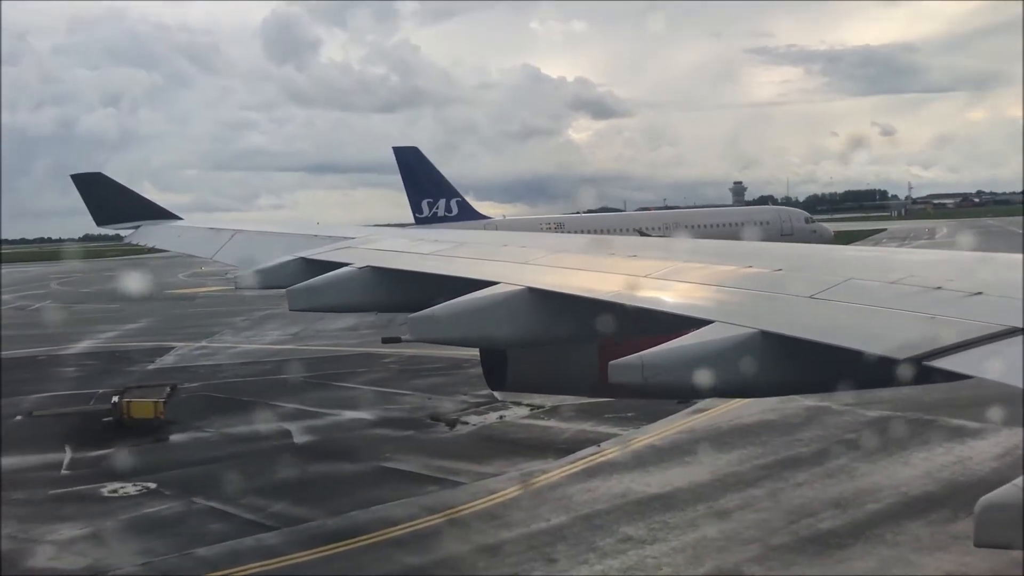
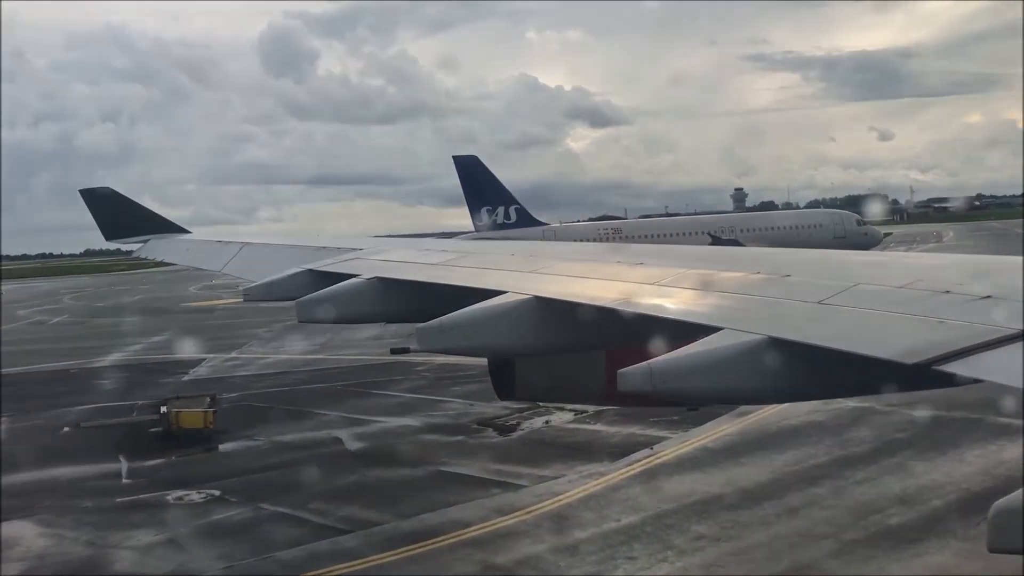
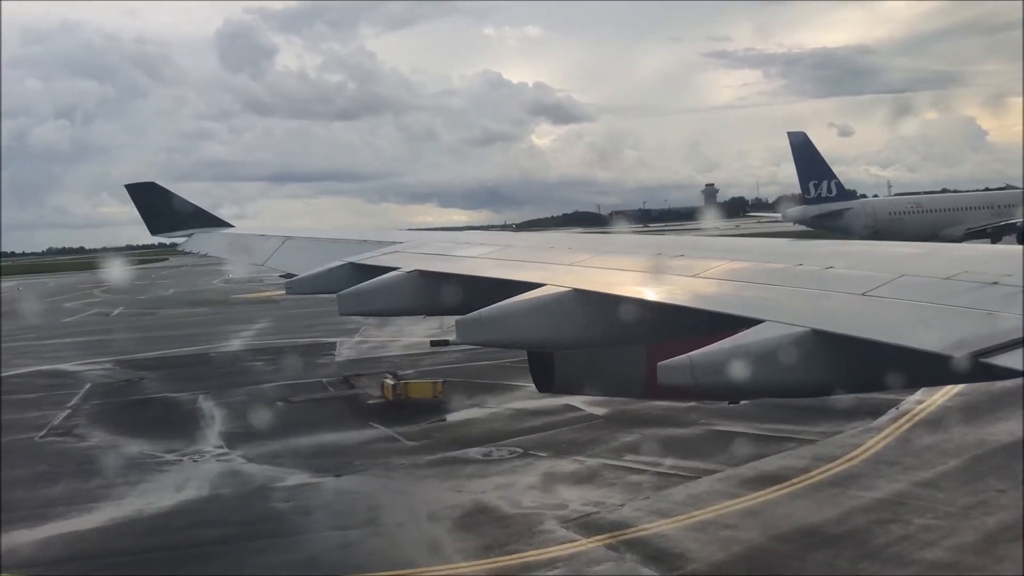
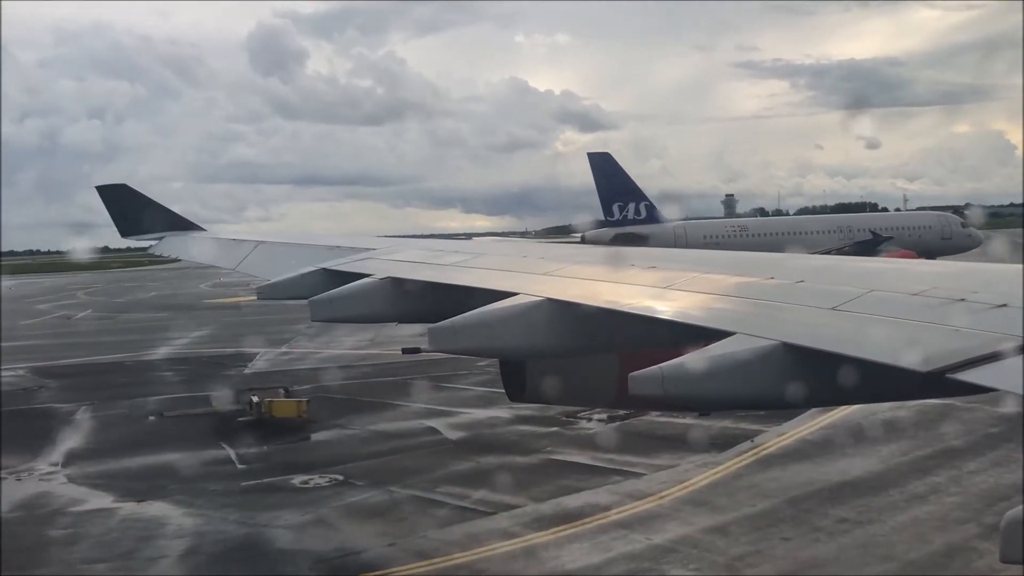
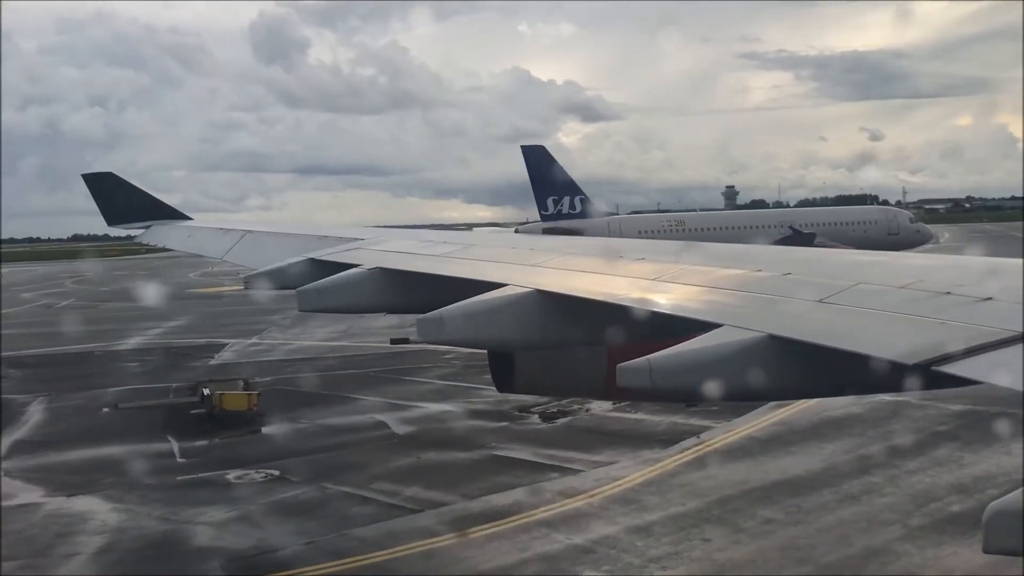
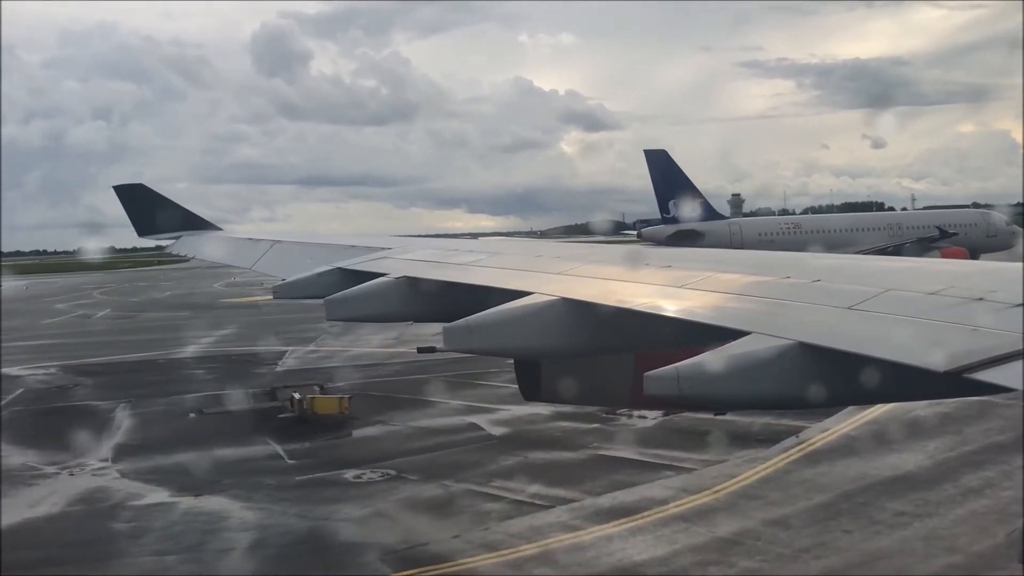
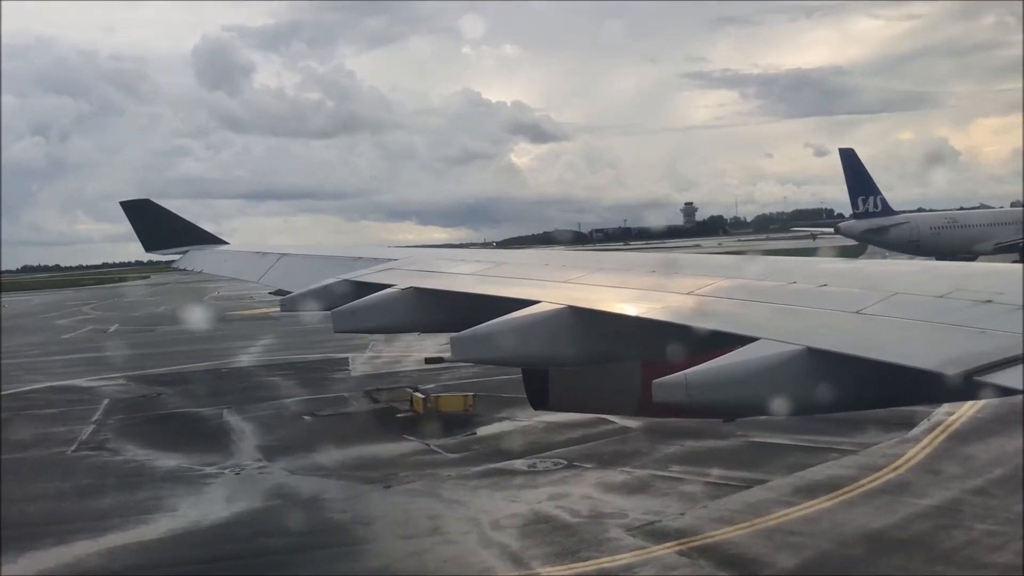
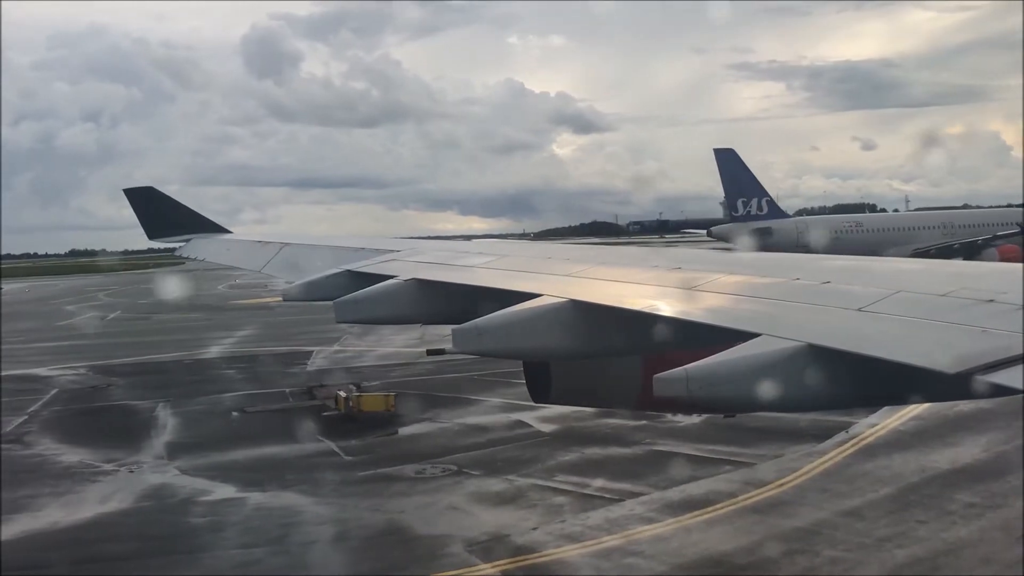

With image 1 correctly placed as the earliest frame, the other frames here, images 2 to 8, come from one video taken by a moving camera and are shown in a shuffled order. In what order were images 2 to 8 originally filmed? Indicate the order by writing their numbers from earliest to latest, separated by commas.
2, 5, 4, 6, 8, 3, 7
